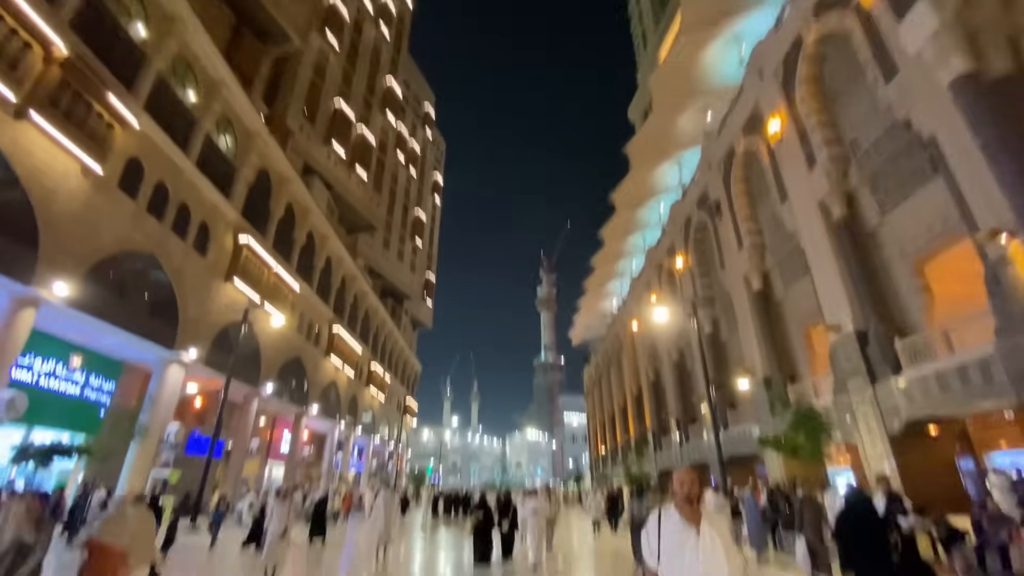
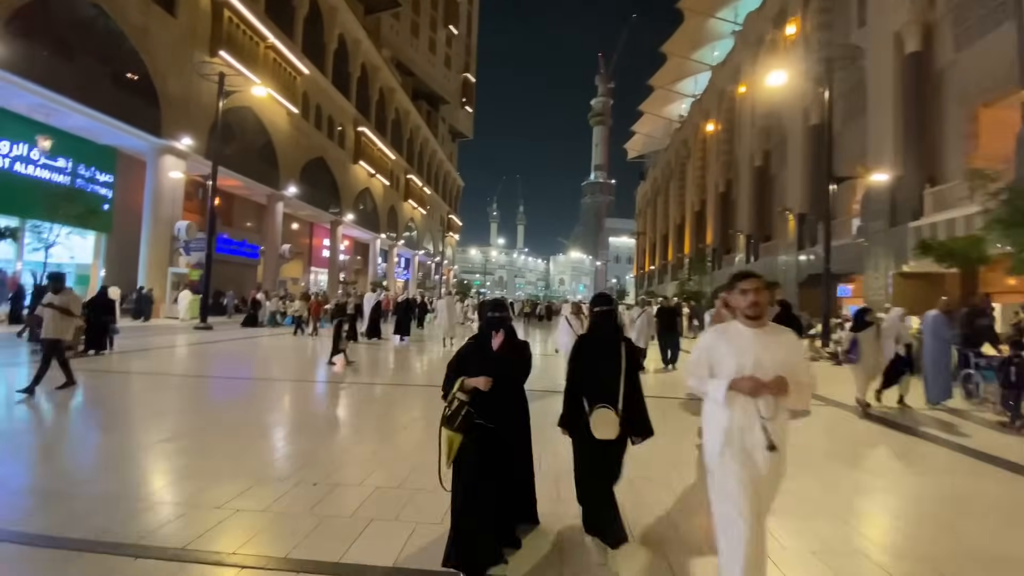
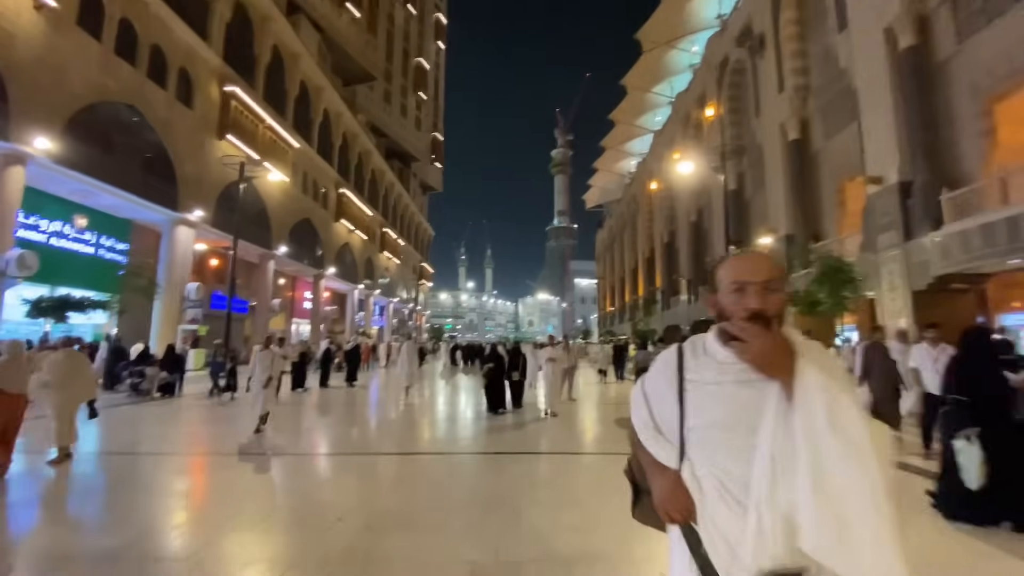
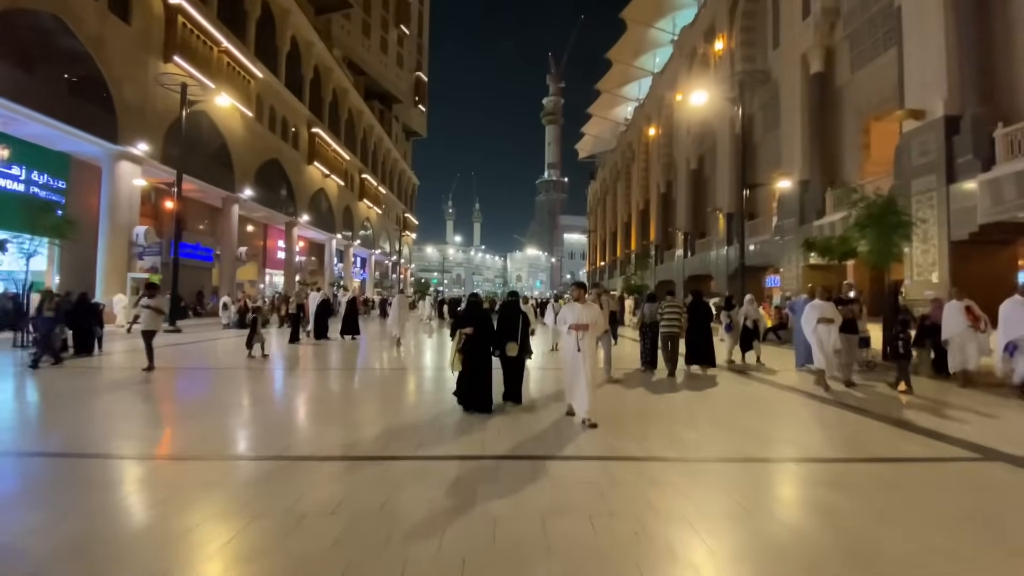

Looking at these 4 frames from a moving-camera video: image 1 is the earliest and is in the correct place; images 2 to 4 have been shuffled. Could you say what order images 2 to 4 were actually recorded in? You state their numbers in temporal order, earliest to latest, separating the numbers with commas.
3, 4, 2
